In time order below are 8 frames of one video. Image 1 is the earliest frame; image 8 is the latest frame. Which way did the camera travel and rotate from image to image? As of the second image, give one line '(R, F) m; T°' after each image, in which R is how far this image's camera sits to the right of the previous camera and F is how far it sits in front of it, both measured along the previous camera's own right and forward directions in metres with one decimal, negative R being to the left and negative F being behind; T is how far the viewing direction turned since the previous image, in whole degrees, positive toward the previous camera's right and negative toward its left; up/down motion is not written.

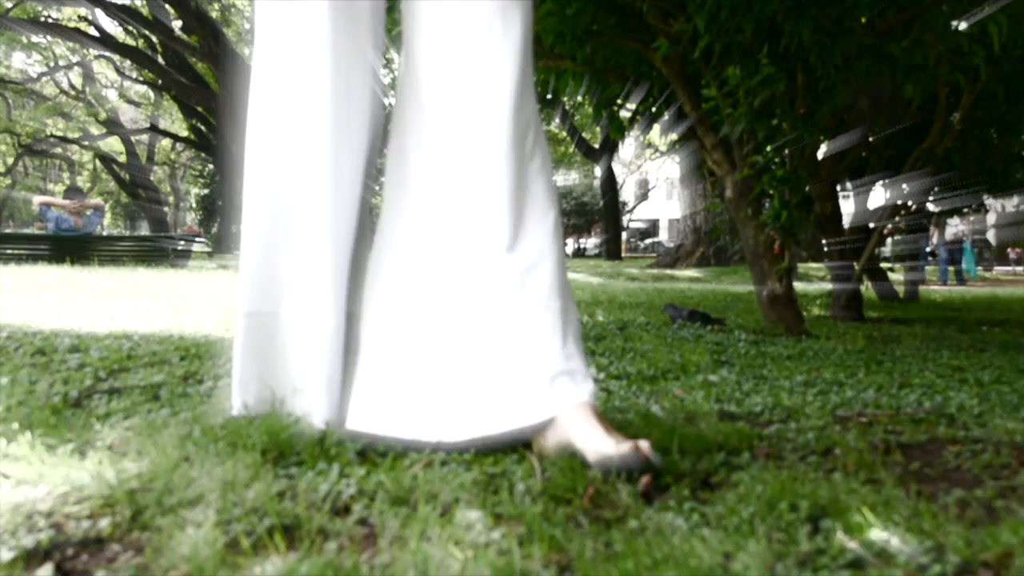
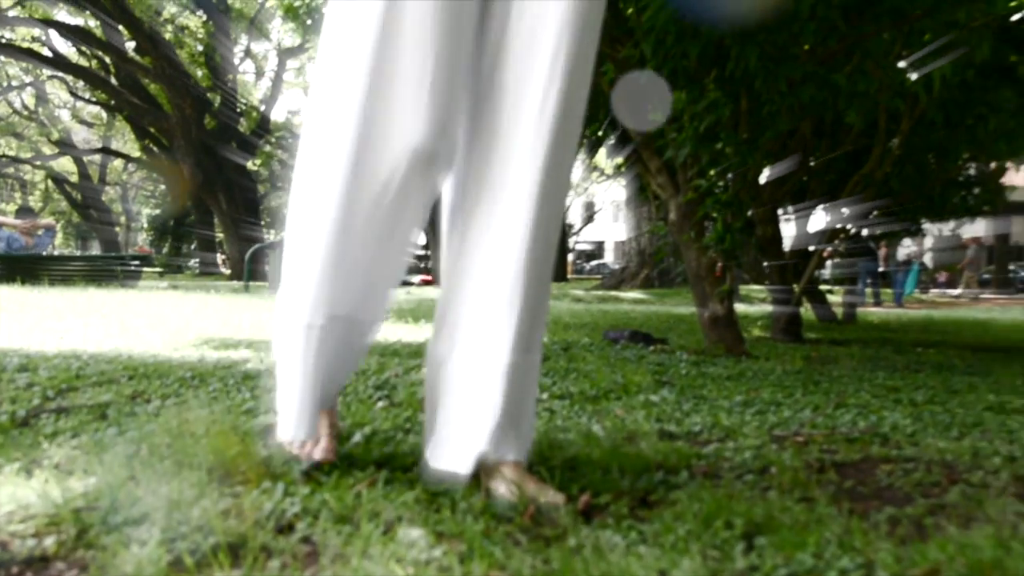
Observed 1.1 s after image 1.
(+0.3, 0.0) m; 0°
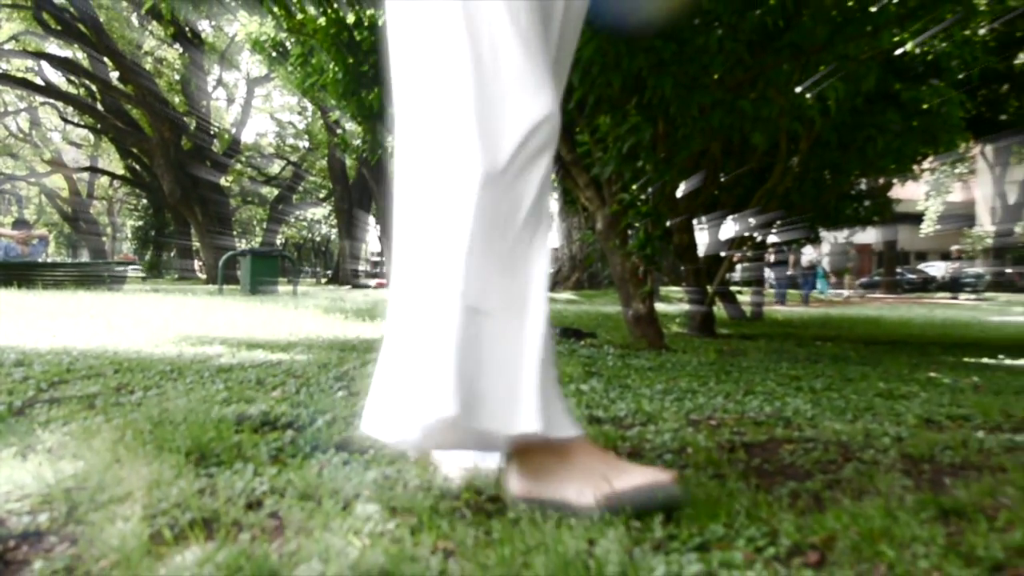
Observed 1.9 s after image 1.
(+0.3, -0.3) m; 0°
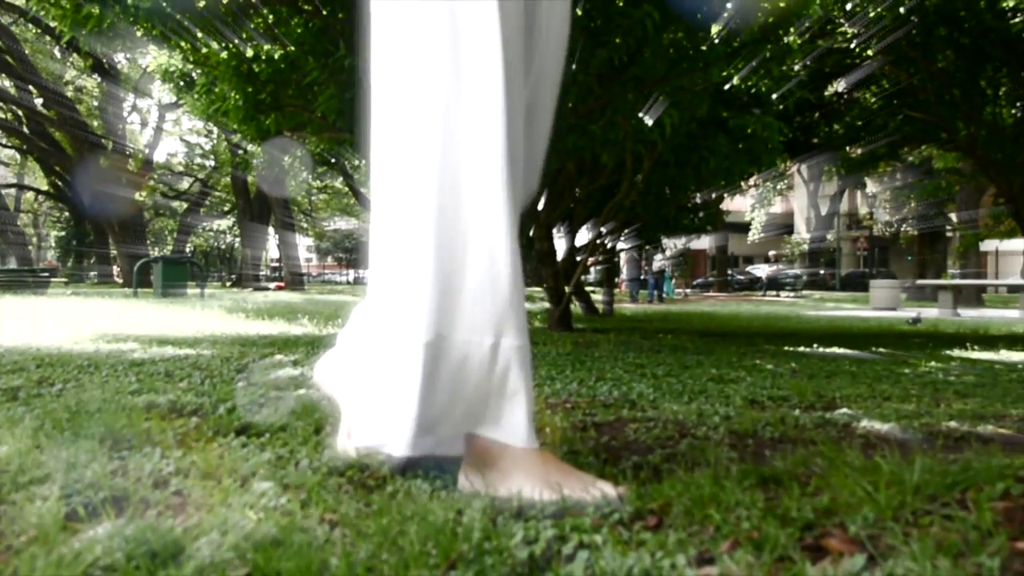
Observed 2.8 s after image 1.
(+0.7, -0.4) m; +1°
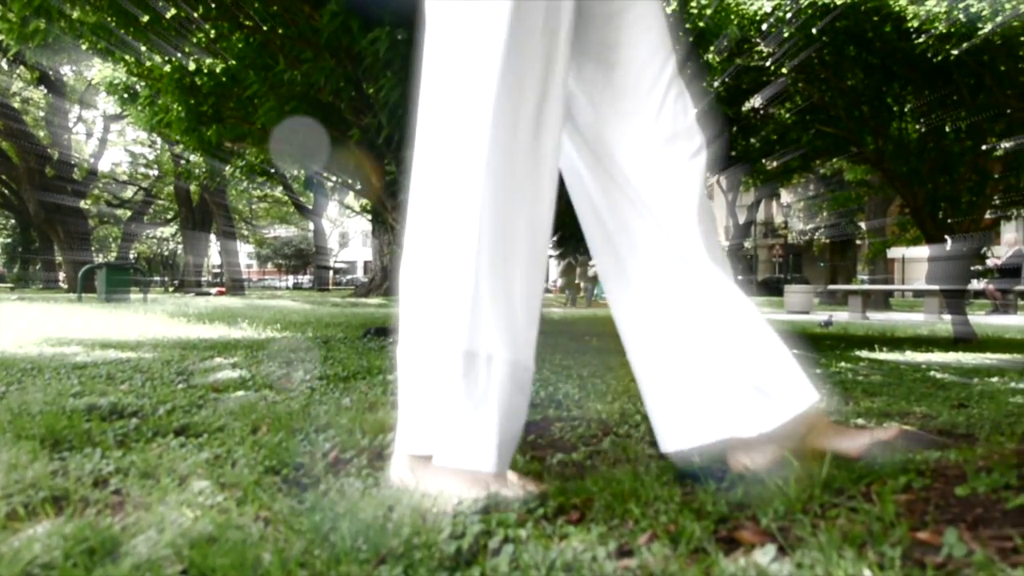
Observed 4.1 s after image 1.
(+0.4, -0.1) m; +1°
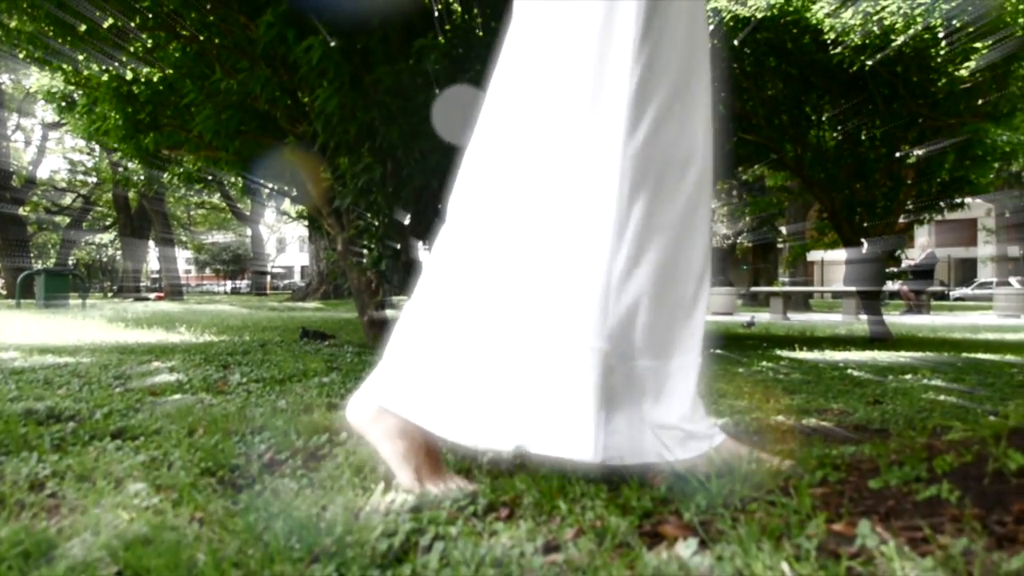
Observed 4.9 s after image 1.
(+0.4, -0.1) m; +1°
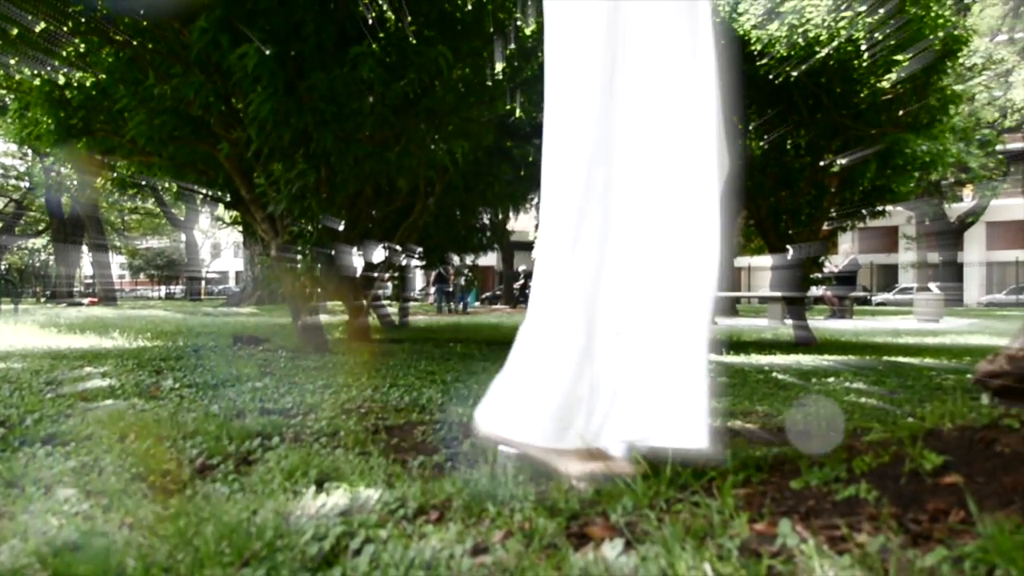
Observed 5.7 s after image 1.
(+0.4, 0.0) m; +1°
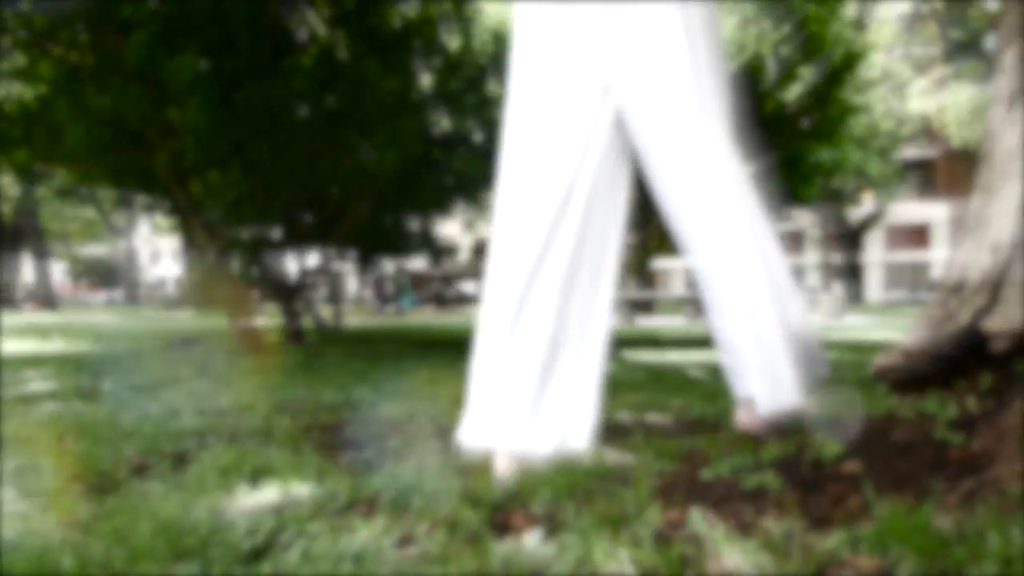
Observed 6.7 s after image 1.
(+0.5, -0.2) m; +1°
